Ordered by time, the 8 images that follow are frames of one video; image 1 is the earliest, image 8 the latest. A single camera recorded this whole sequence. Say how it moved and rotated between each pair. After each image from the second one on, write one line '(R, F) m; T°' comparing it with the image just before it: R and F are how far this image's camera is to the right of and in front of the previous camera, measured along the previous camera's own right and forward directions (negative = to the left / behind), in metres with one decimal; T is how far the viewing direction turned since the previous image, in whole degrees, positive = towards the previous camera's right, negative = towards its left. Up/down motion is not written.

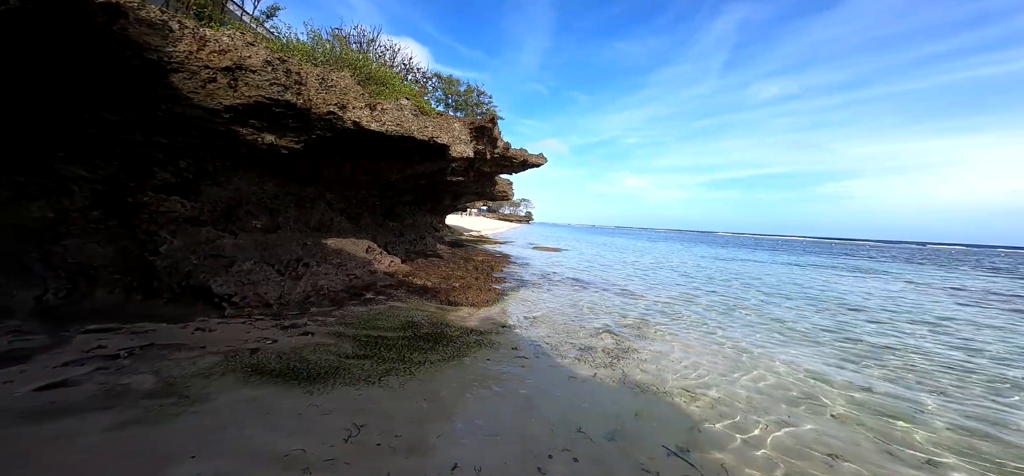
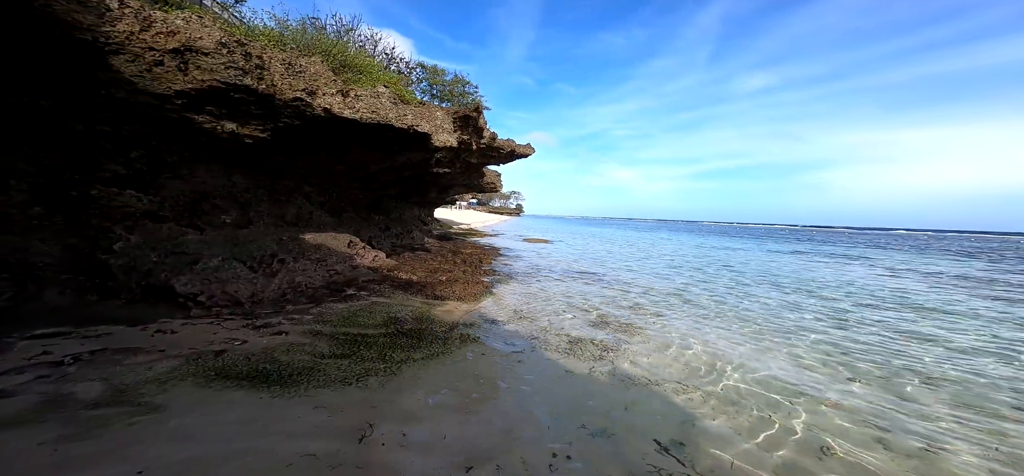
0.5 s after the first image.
(+0.1, +0.3) m; +1°
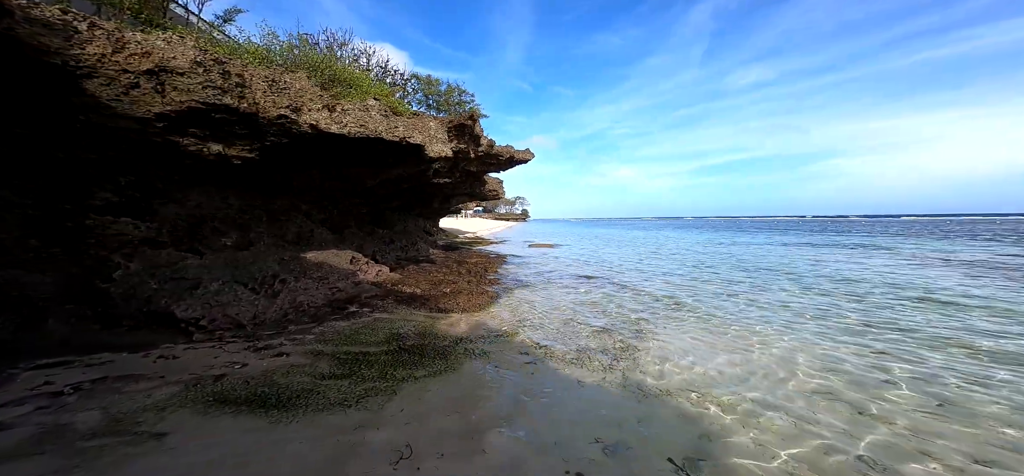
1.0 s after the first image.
(+0.1, +0.1) m; -1°
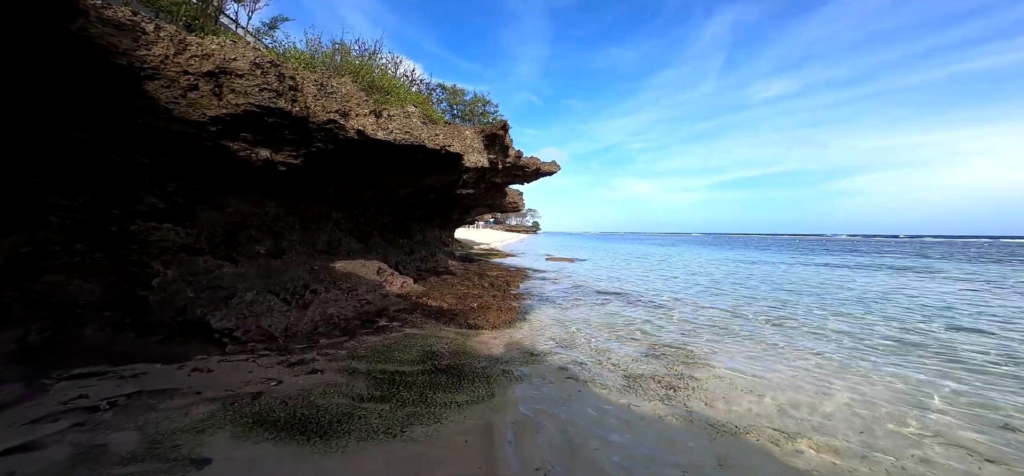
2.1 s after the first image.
(-0.5, +0.2) m; -1°
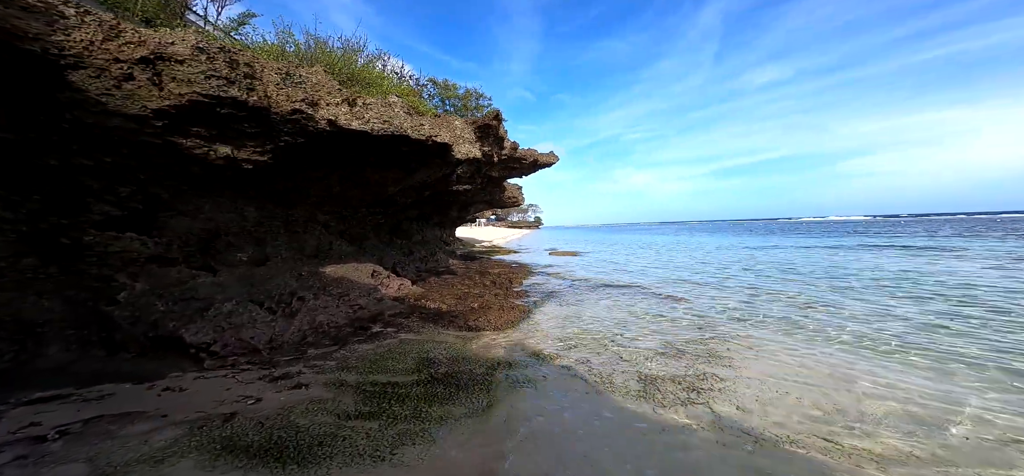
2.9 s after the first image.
(+0.1, +0.4) m; 0°
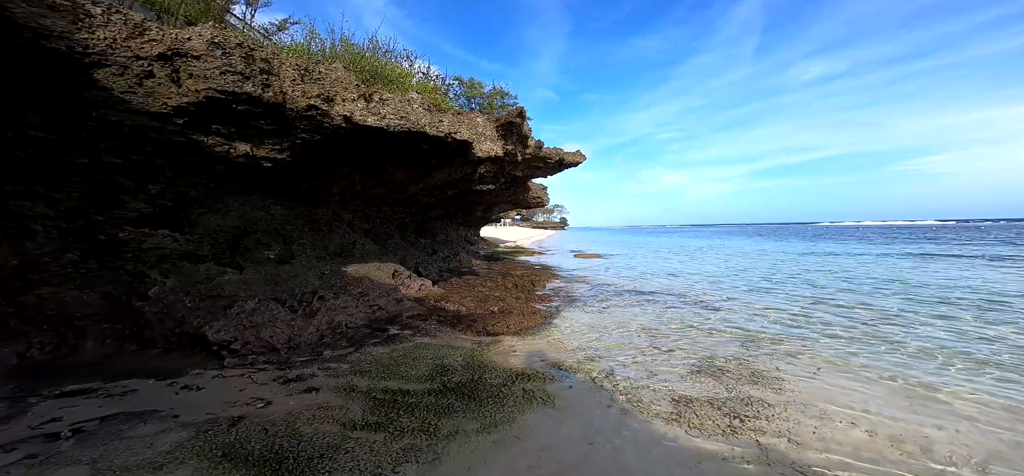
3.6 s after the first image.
(+0.1, +0.3) m; -4°
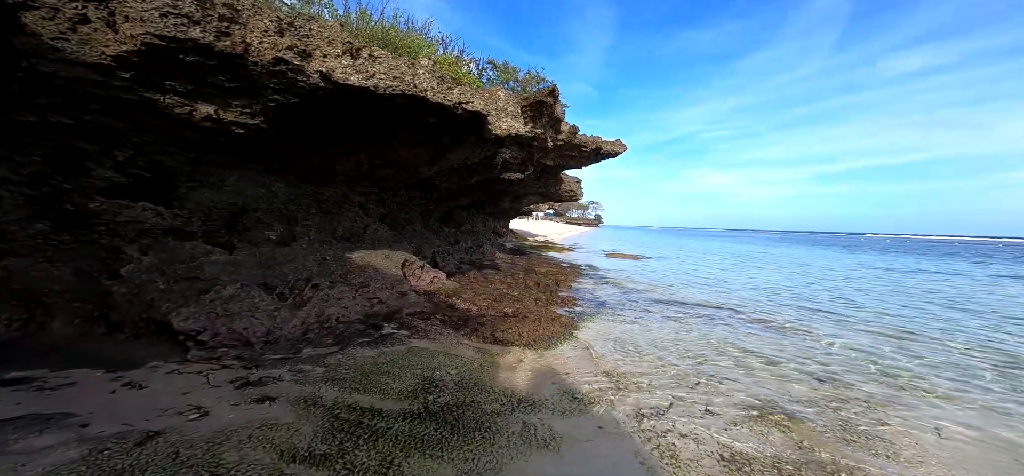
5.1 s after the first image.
(+0.3, +1.0) m; -6°
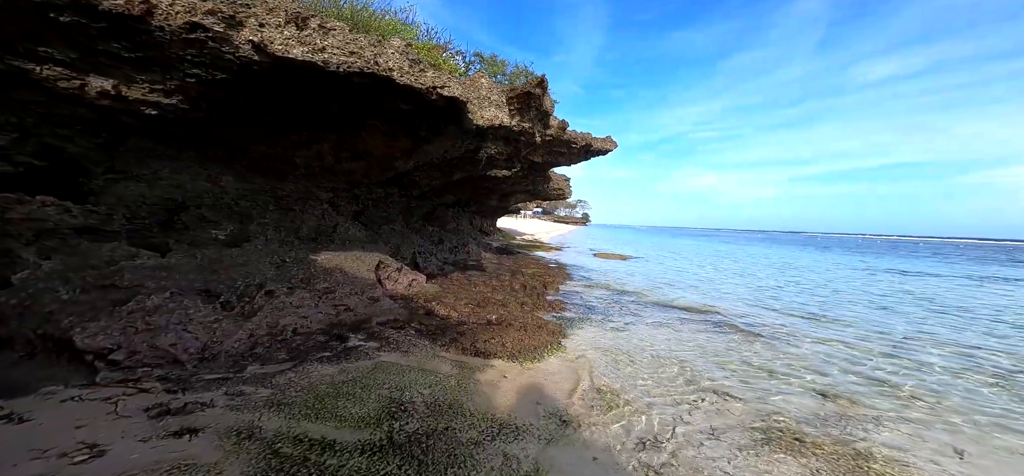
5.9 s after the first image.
(+0.1, +0.5) m; +2°
